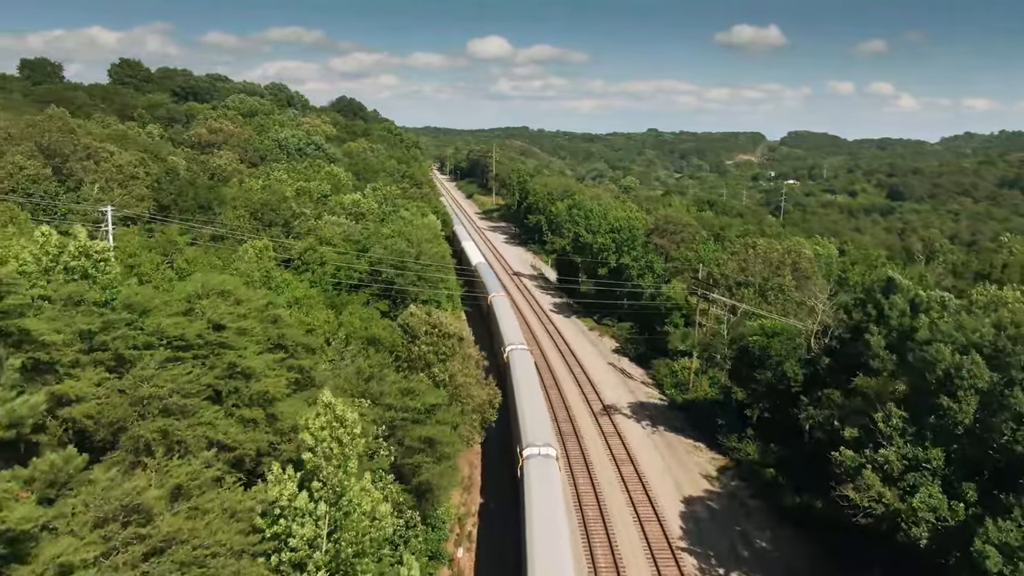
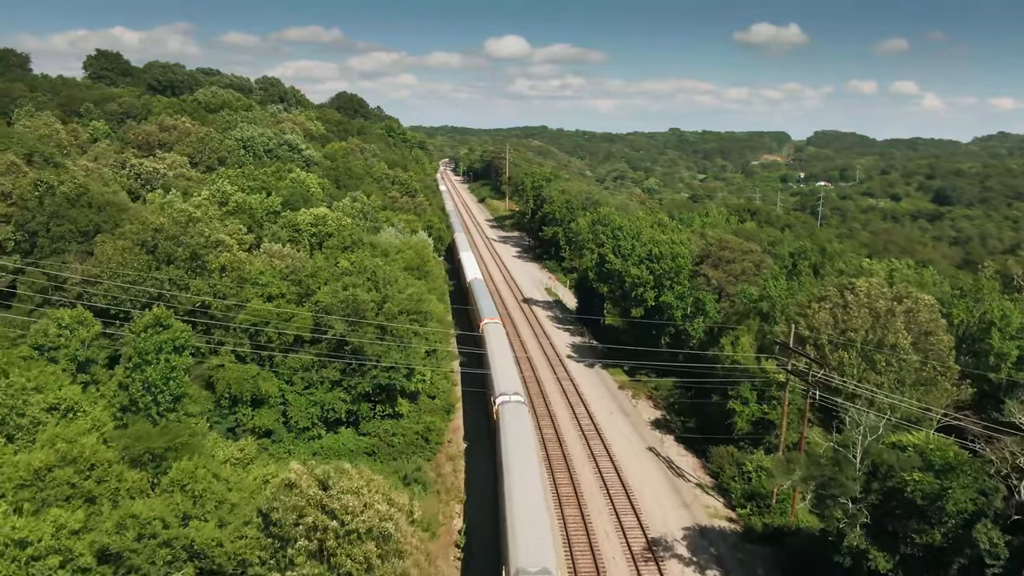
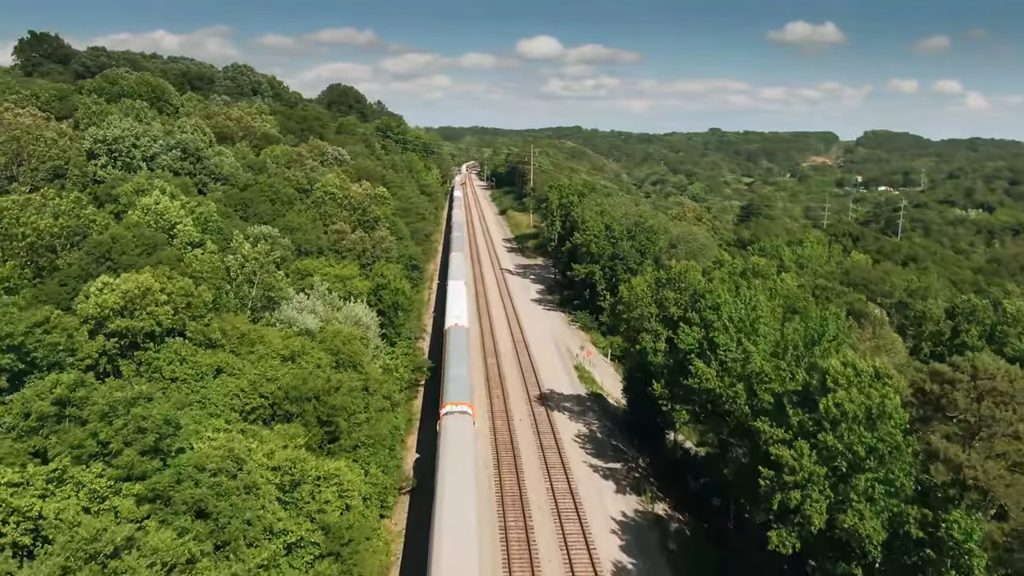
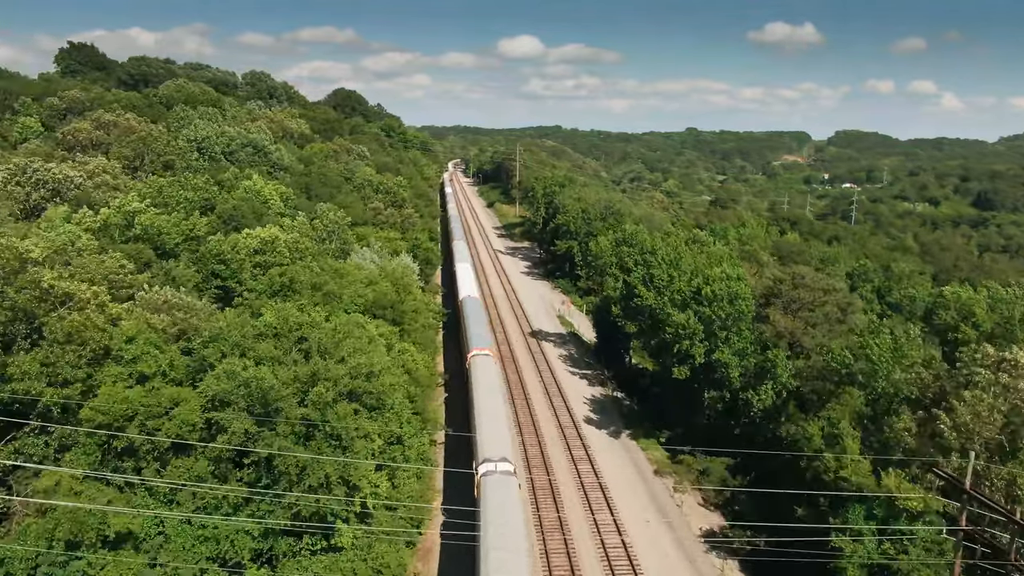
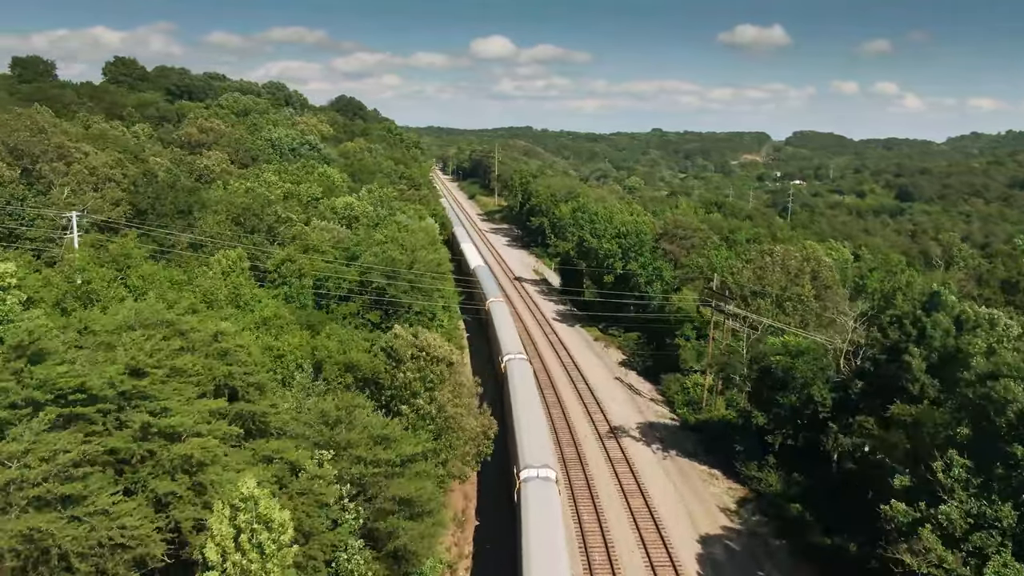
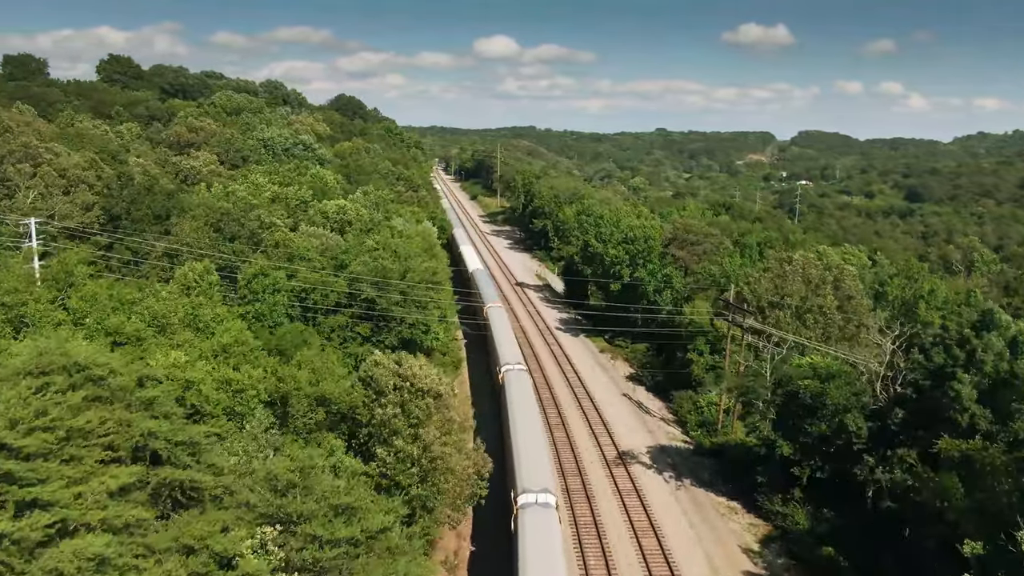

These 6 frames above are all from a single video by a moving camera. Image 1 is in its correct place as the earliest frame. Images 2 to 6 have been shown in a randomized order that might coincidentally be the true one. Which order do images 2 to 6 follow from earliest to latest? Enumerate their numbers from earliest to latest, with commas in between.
5, 6, 2, 4, 3
